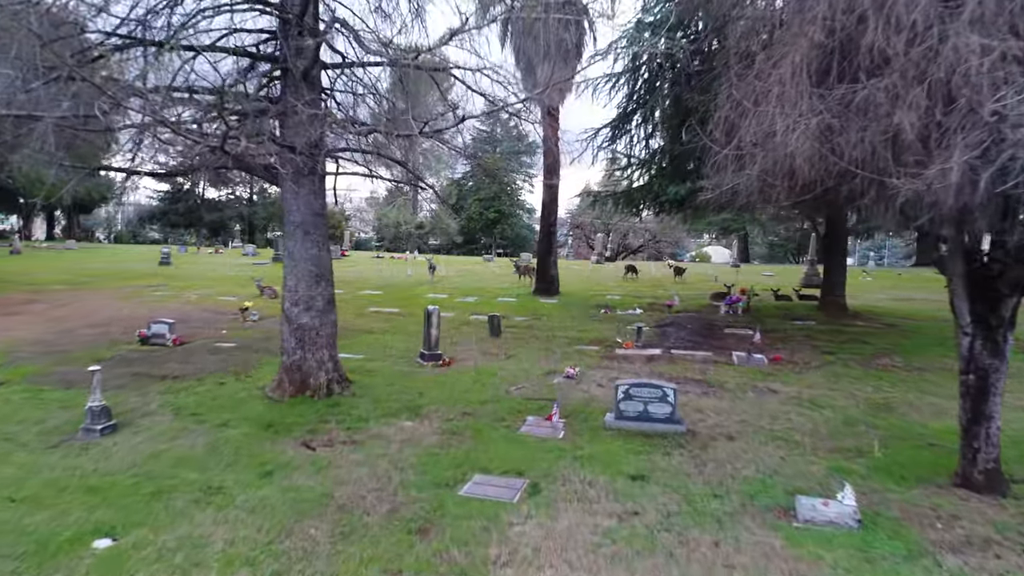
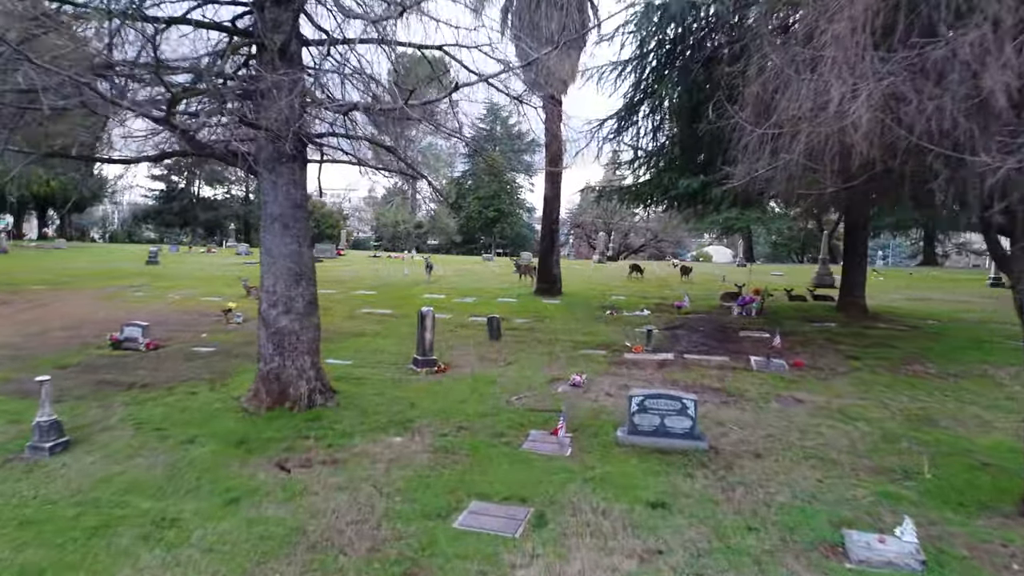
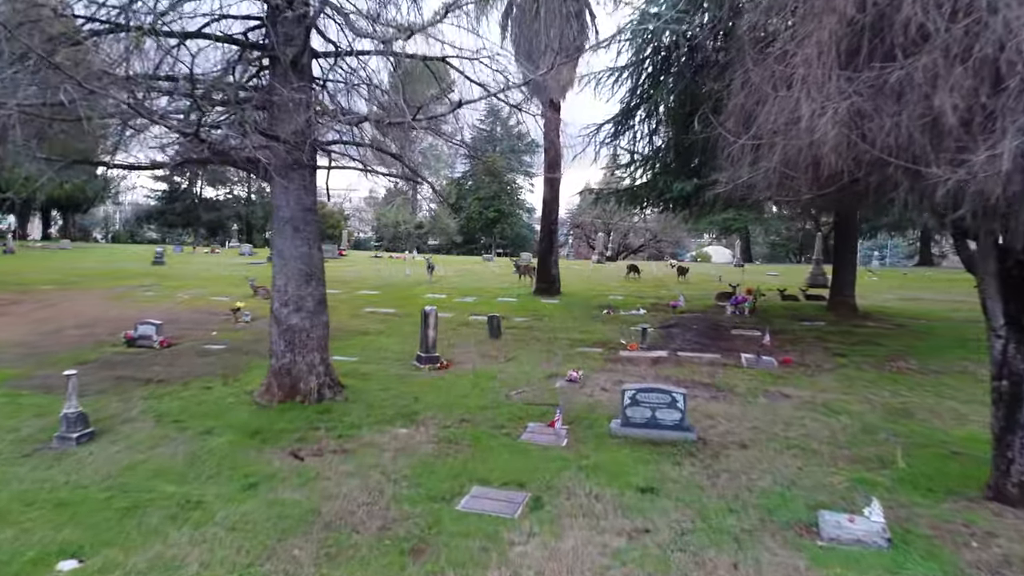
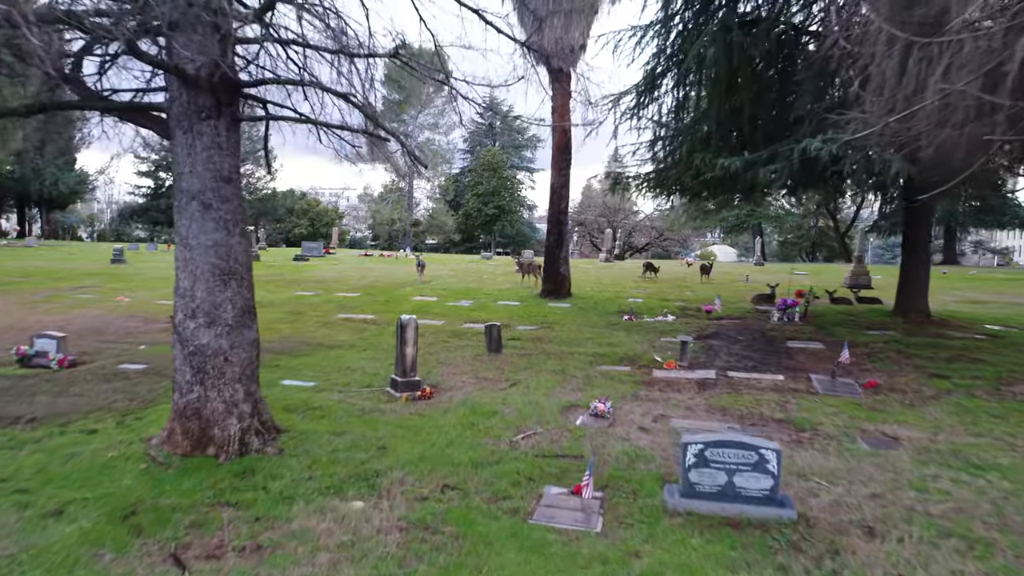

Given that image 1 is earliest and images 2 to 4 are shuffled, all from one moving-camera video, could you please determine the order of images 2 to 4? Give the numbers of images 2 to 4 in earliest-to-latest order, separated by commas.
3, 2, 4
